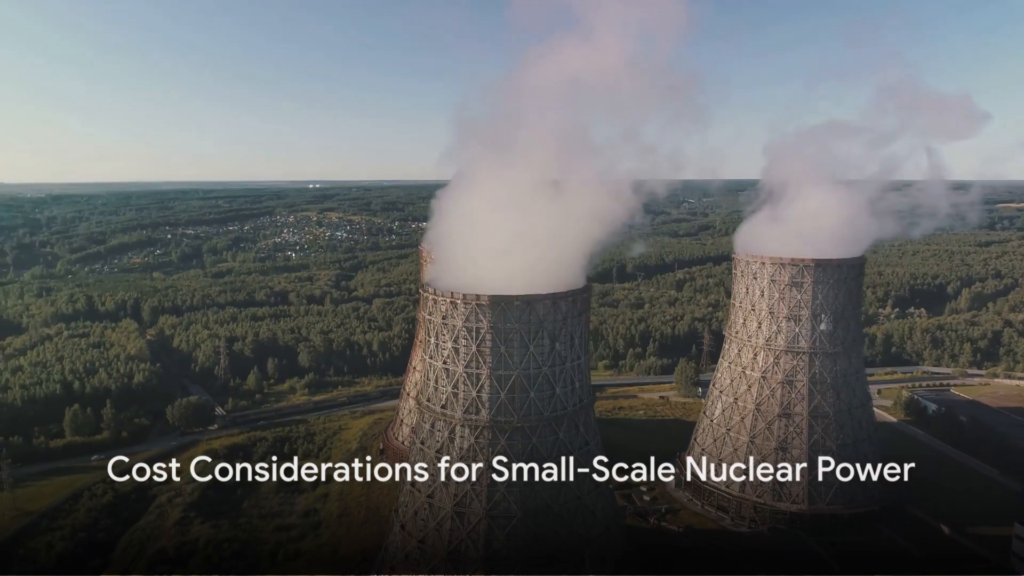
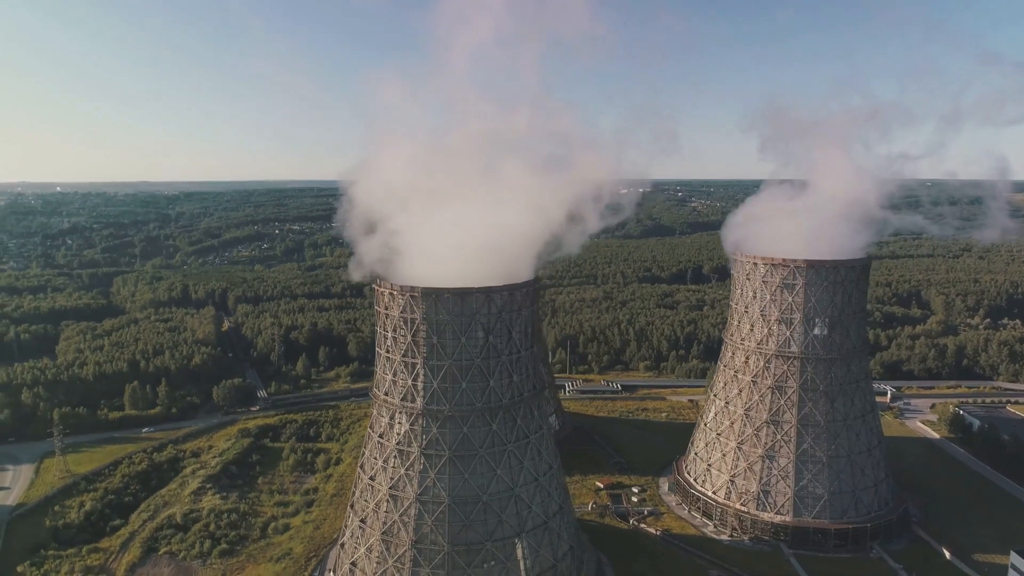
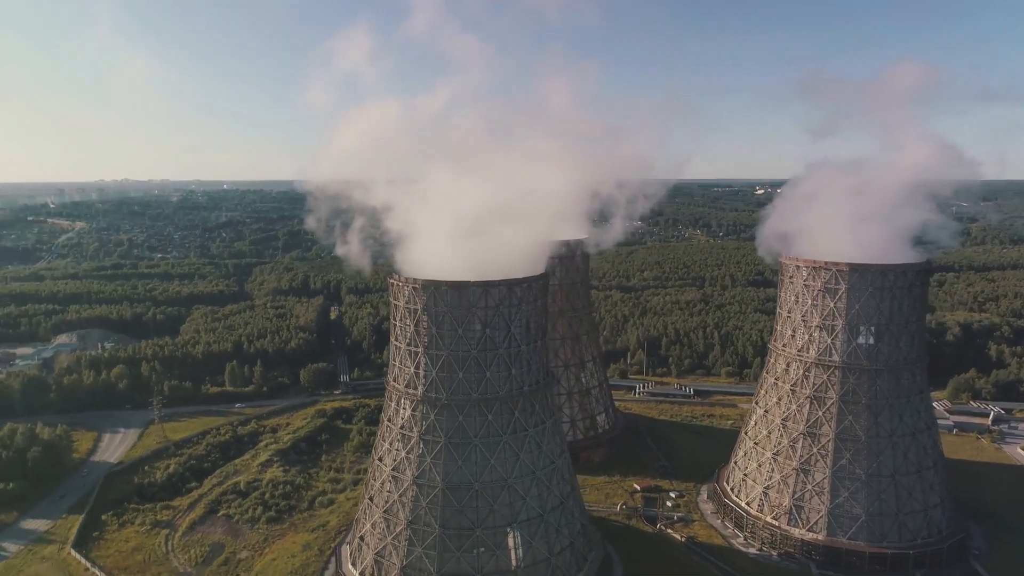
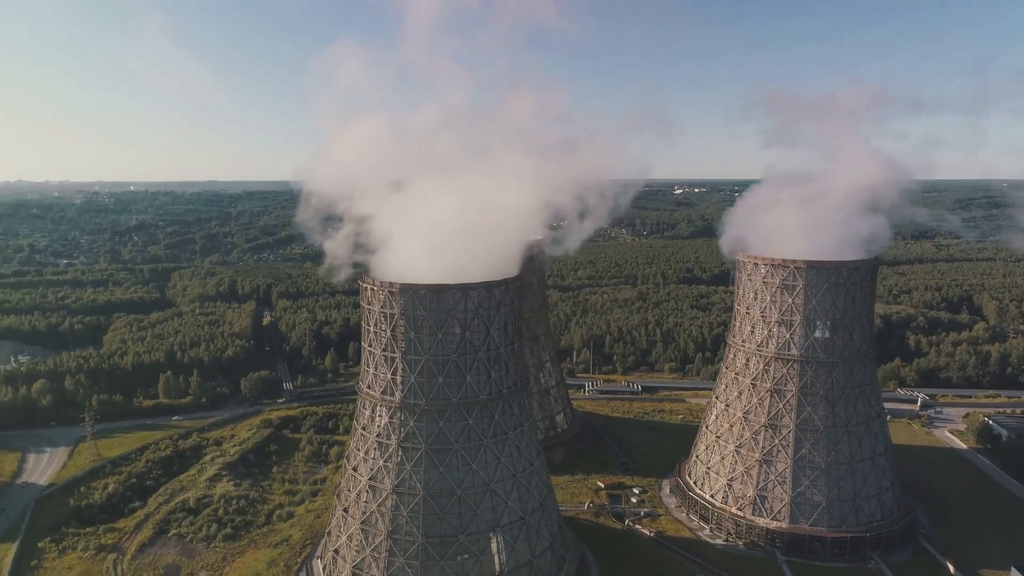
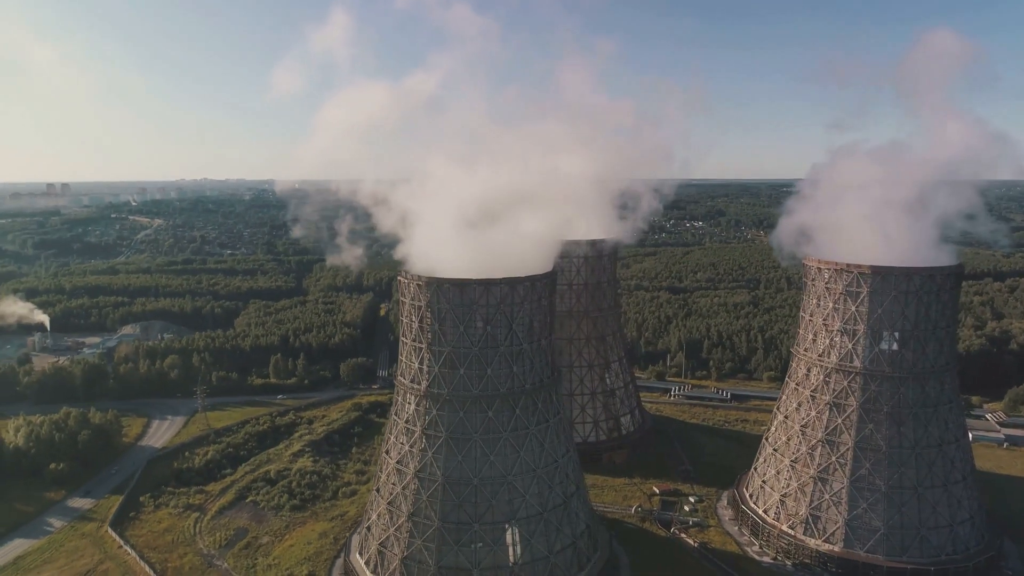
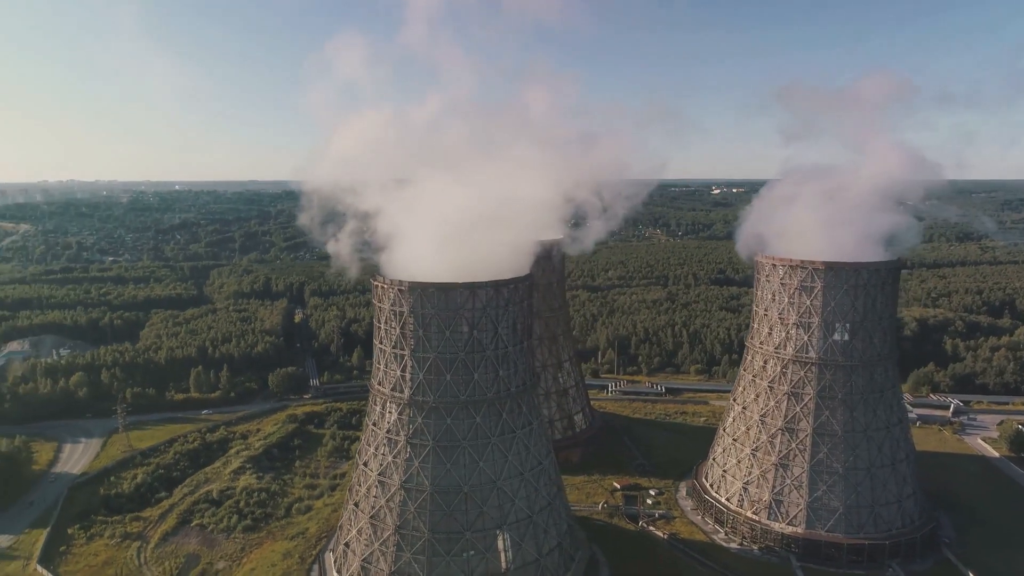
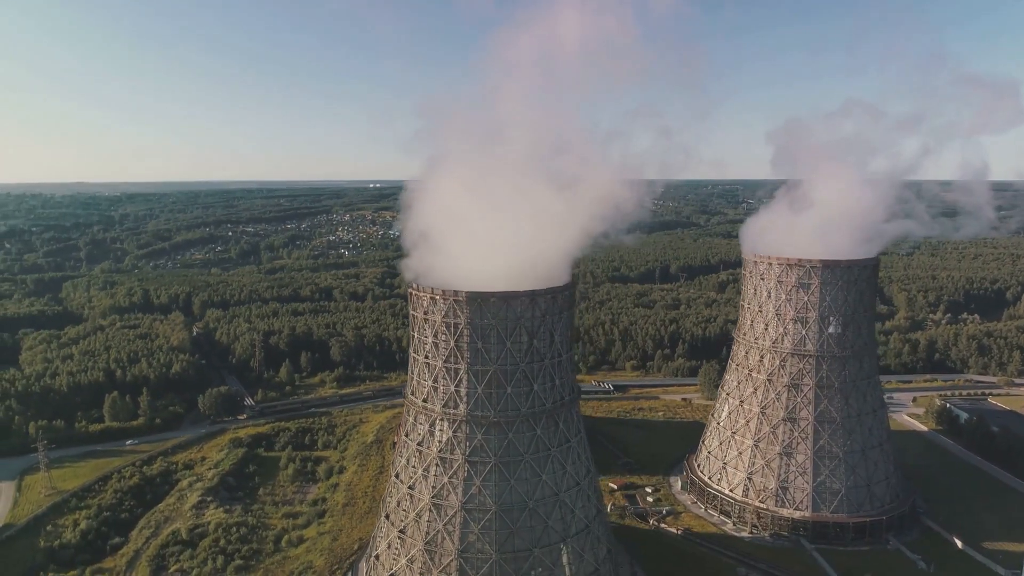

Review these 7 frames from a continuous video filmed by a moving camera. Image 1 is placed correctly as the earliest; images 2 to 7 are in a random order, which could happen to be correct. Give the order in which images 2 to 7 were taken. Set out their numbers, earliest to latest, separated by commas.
7, 2, 4, 6, 3, 5
